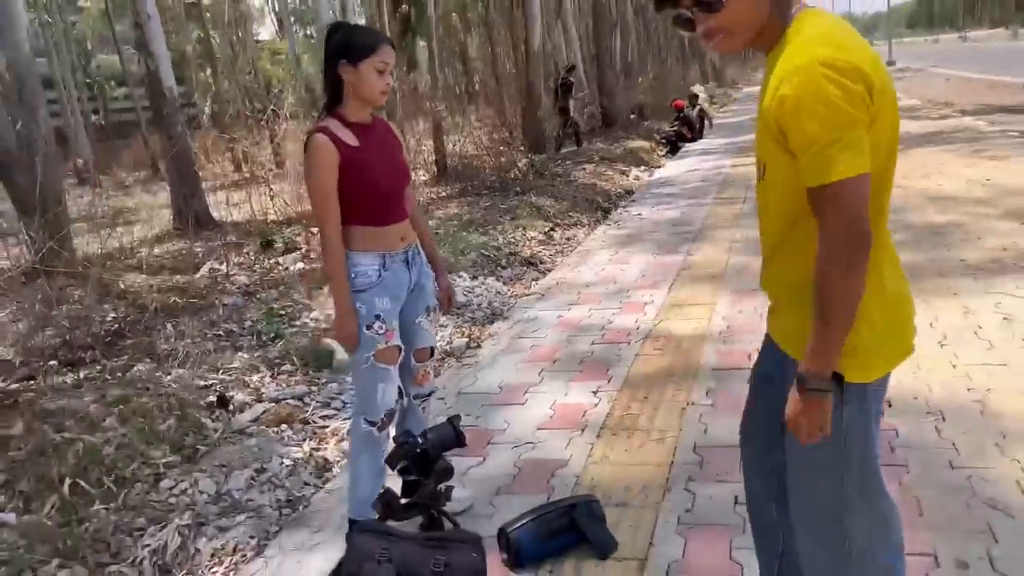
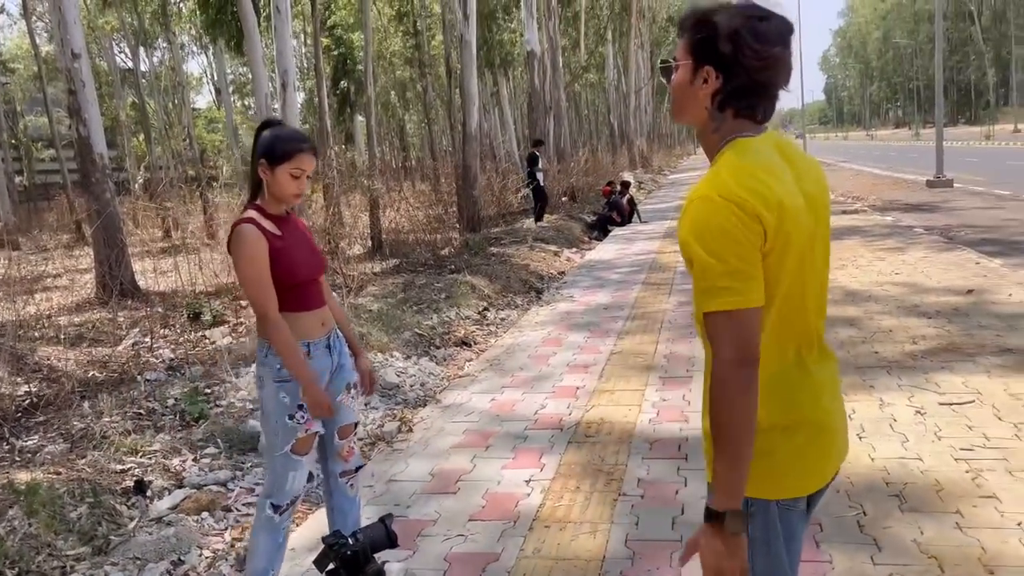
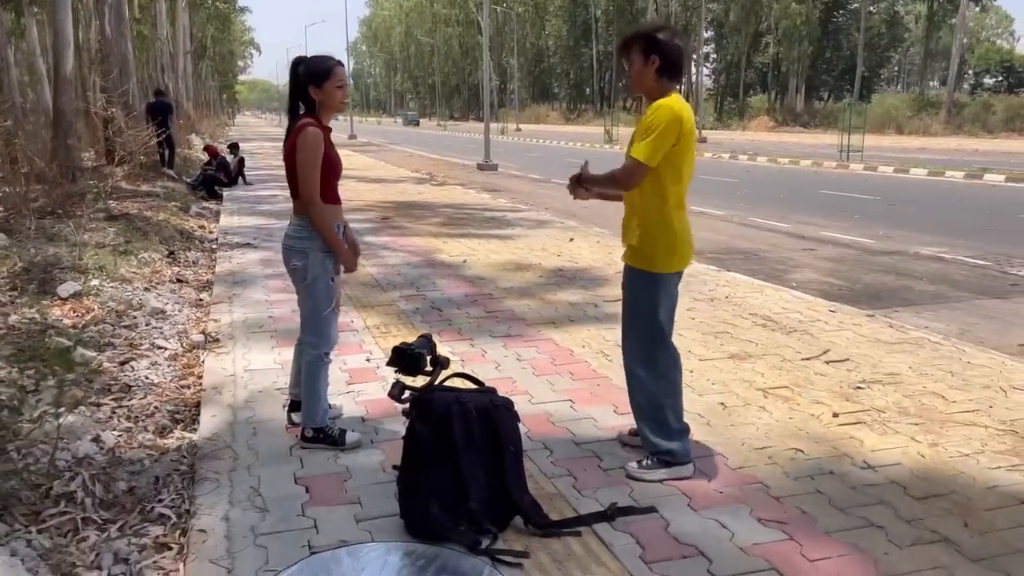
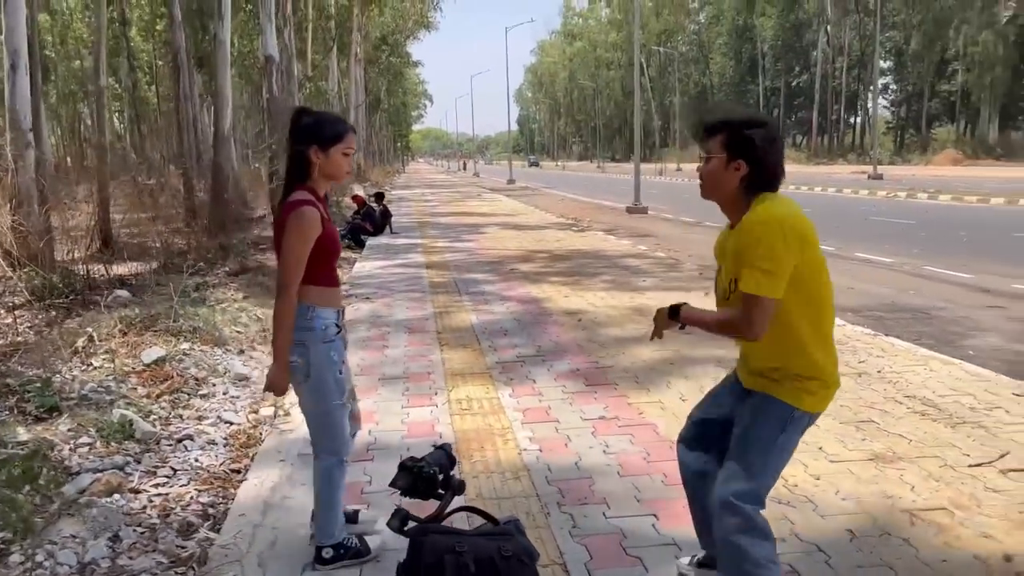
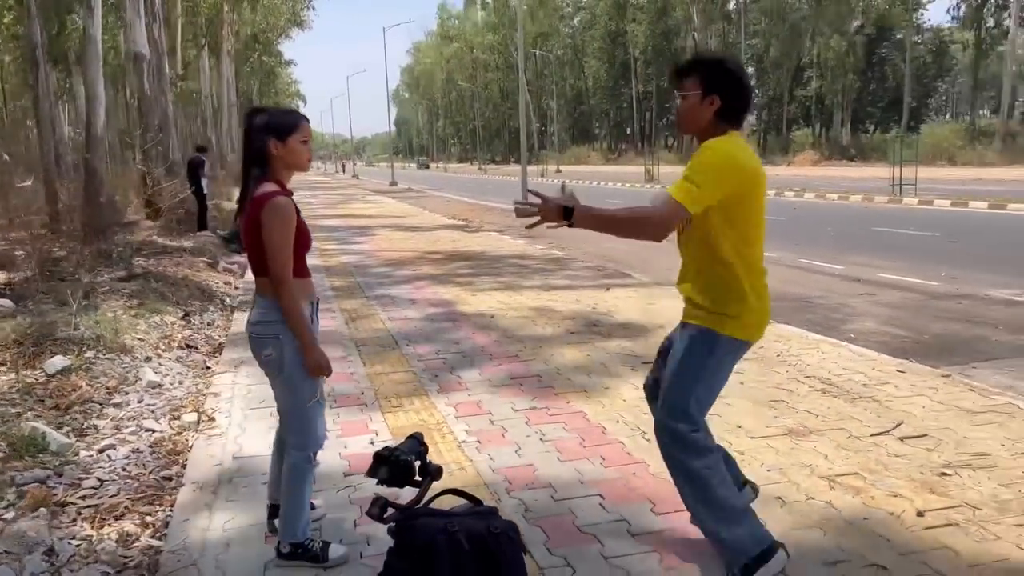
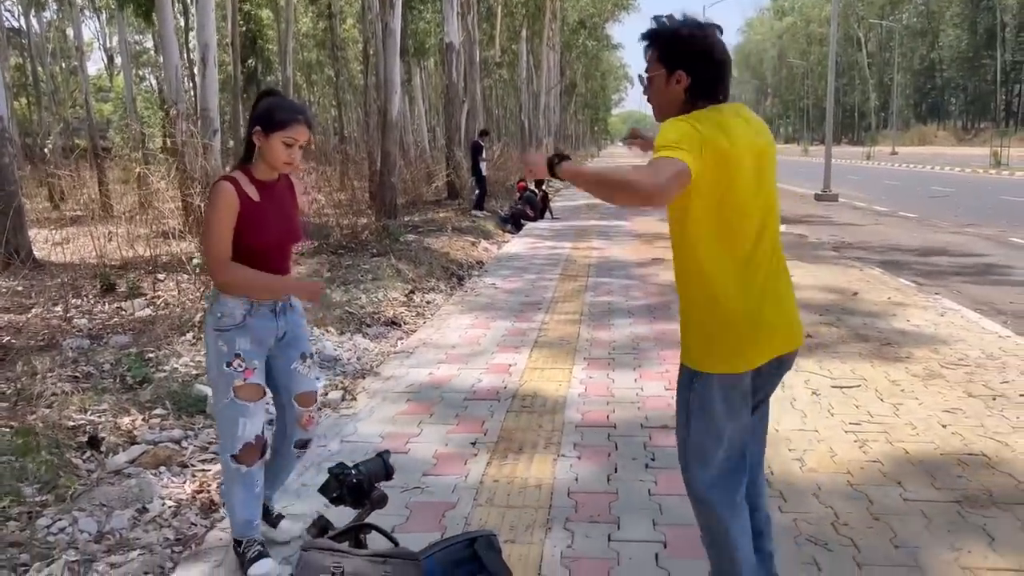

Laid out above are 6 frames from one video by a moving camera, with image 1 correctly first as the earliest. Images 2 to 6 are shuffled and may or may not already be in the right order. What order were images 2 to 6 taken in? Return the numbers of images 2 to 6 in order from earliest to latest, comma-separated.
2, 6, 4, 5, 3
